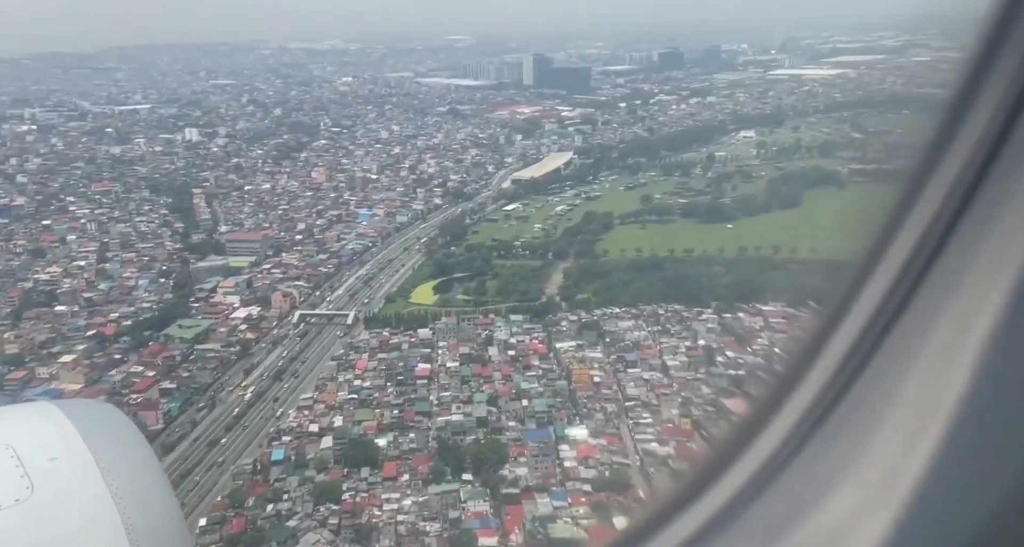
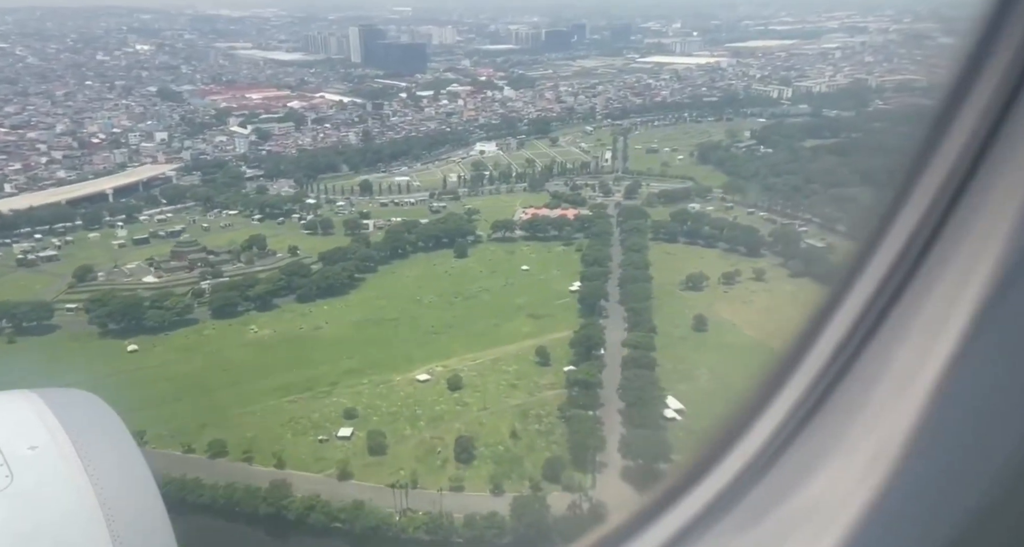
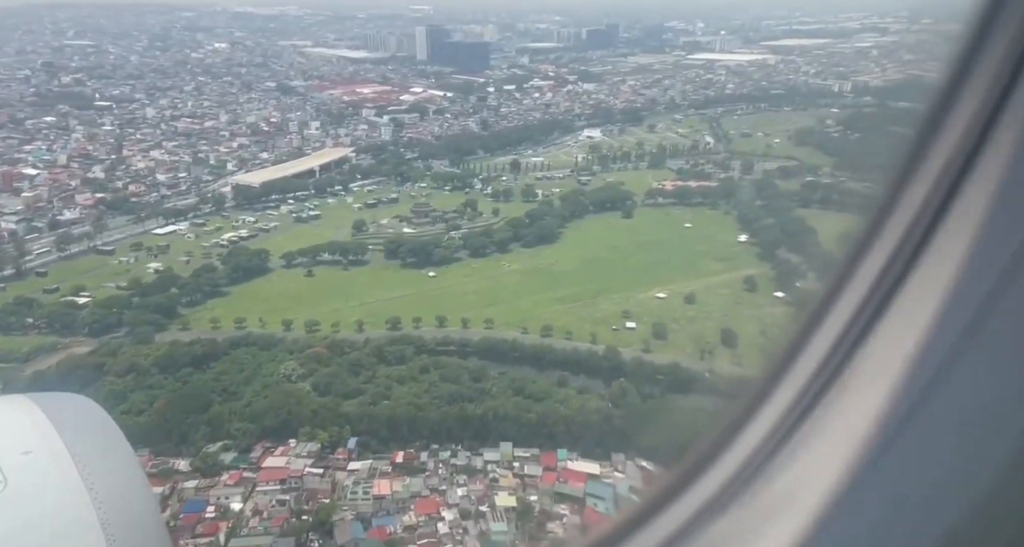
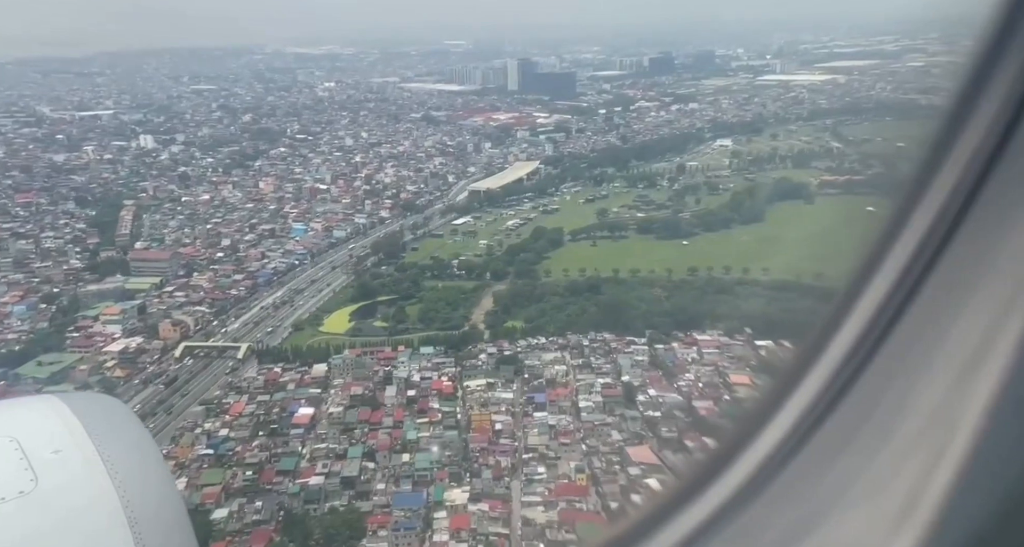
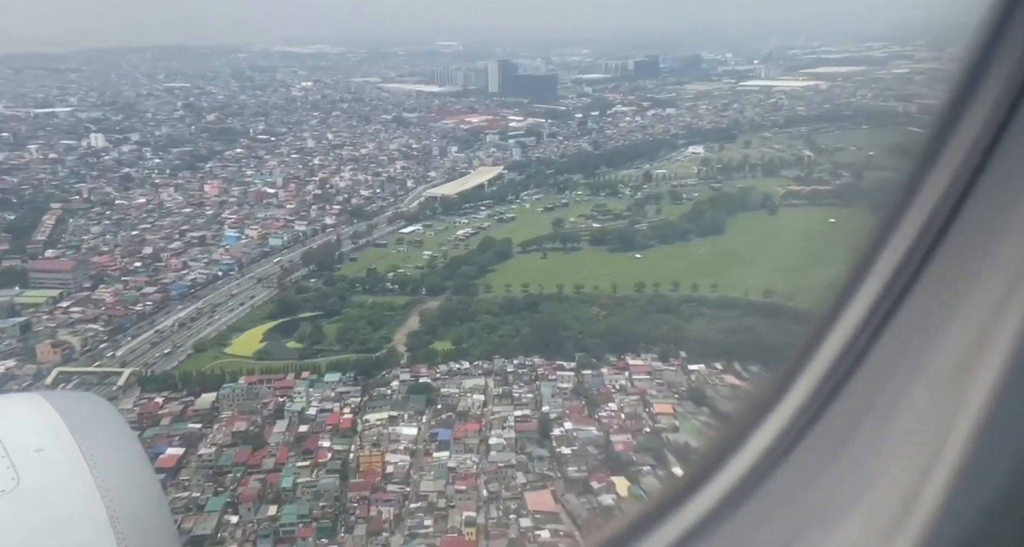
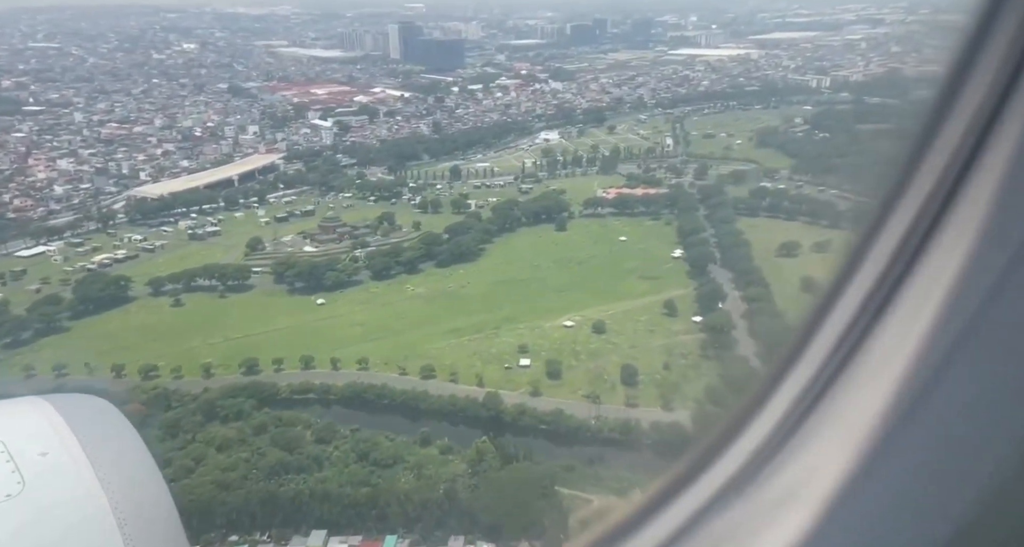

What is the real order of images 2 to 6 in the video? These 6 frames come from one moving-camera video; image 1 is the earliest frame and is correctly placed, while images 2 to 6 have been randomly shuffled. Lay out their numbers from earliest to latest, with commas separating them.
4, 5, 3, 6, 2
